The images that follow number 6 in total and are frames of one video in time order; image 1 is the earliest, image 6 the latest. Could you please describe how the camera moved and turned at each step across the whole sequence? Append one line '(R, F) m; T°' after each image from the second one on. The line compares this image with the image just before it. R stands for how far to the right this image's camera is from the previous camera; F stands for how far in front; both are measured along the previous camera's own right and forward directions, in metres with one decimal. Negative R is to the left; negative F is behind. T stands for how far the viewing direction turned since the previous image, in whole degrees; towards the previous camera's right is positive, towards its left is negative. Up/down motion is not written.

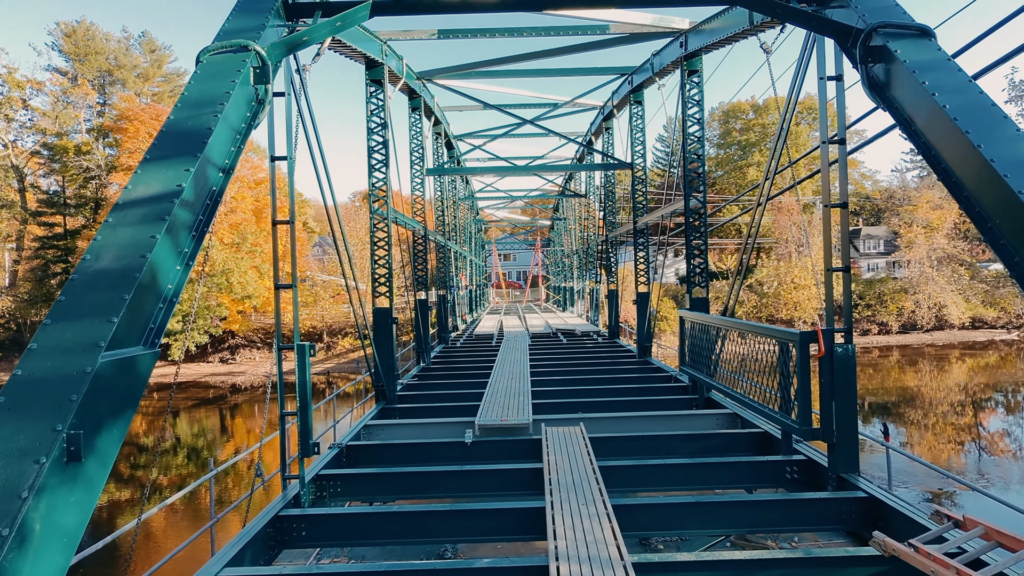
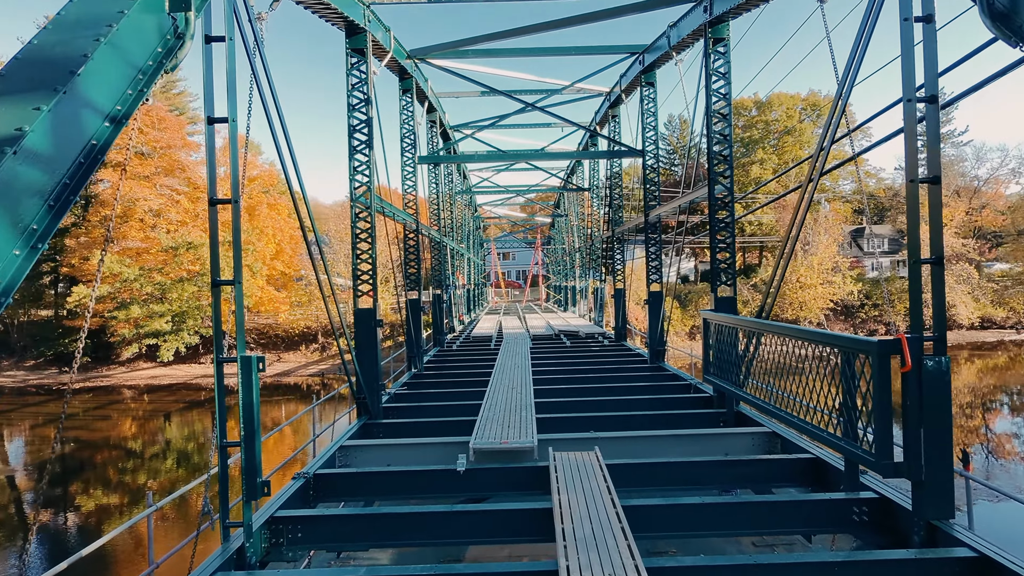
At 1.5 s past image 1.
(0.0, +0.9) m; 0°
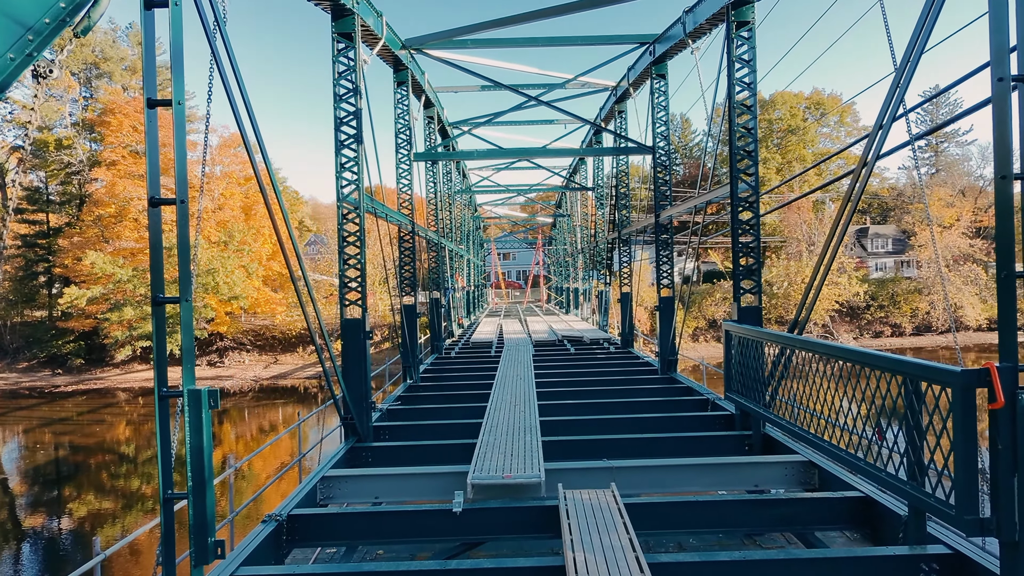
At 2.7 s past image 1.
(0.0, +0.6) m; 0°
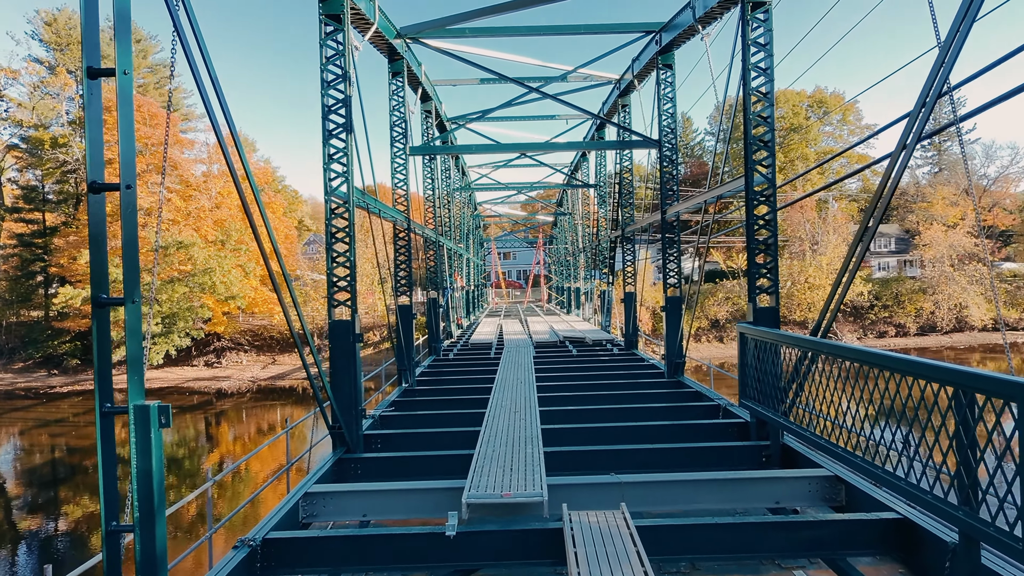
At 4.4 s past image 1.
(0.0, +0.4) m; 0°
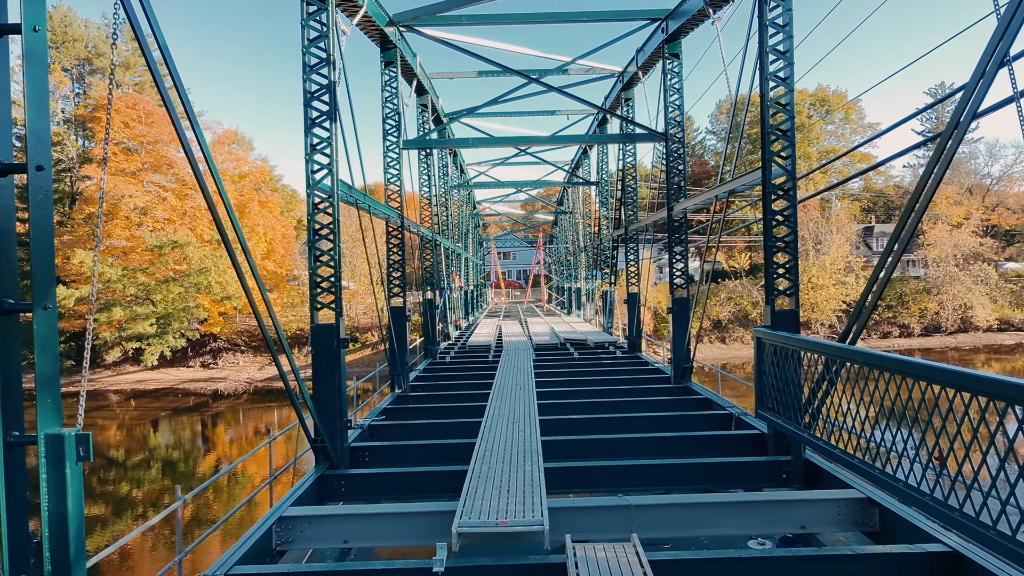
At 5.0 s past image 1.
(0.0, +0.4) m; 0°
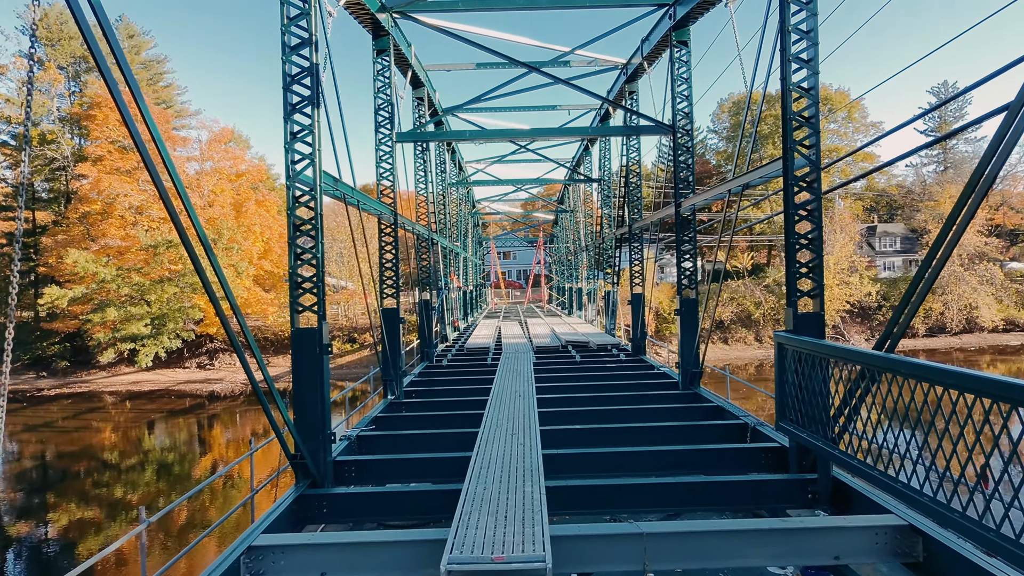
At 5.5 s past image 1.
(0.0, +0.4) m; 0°
